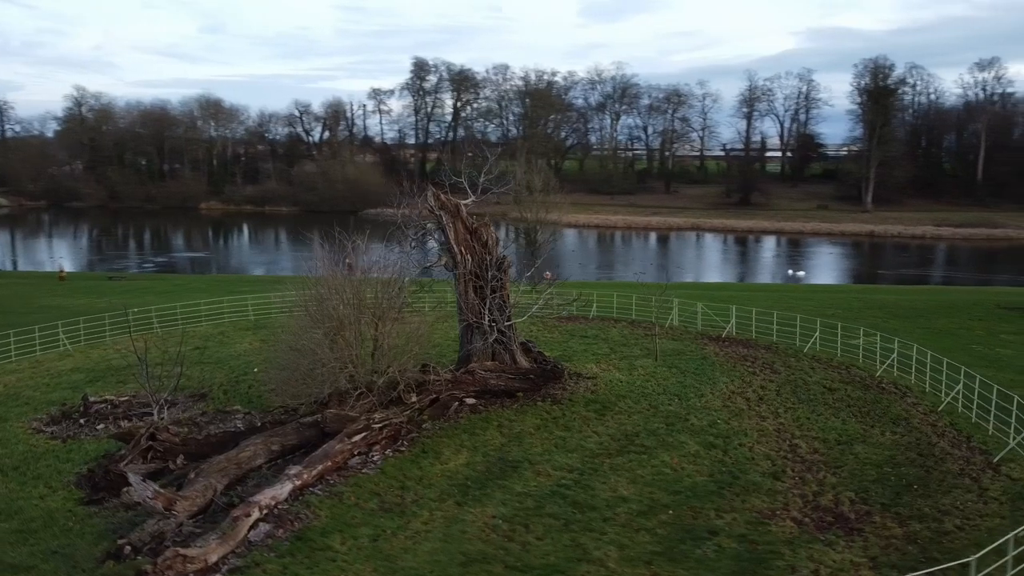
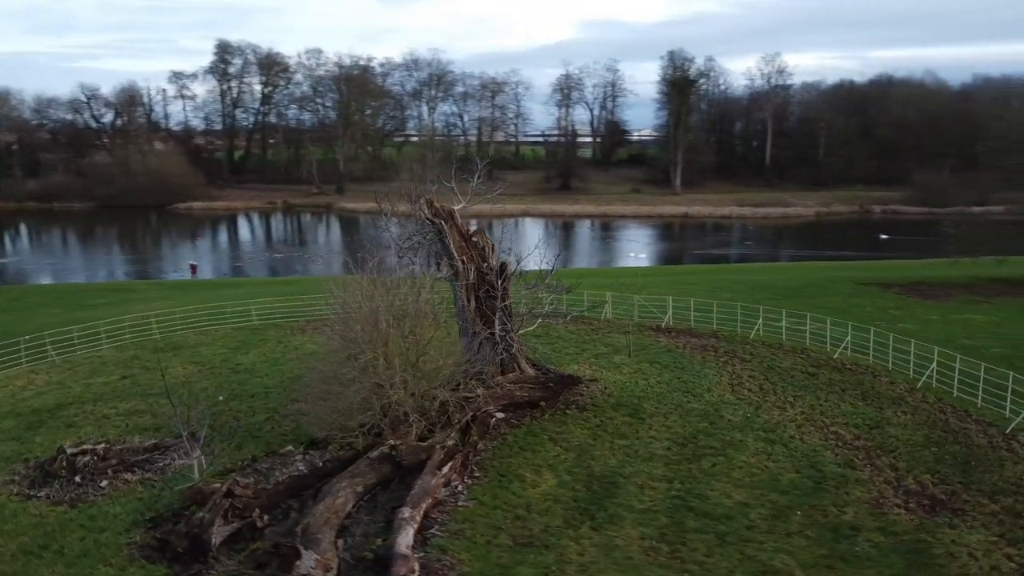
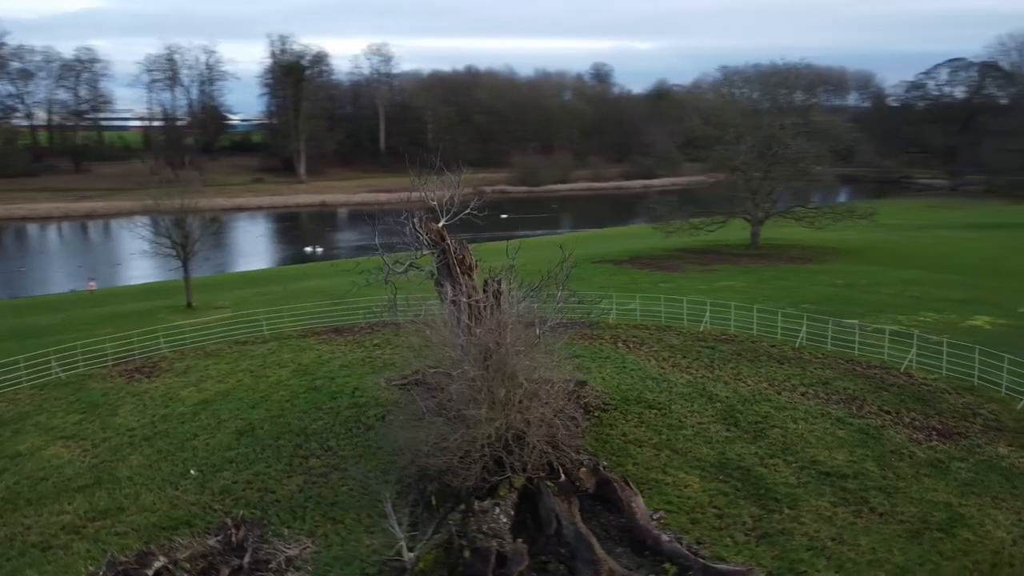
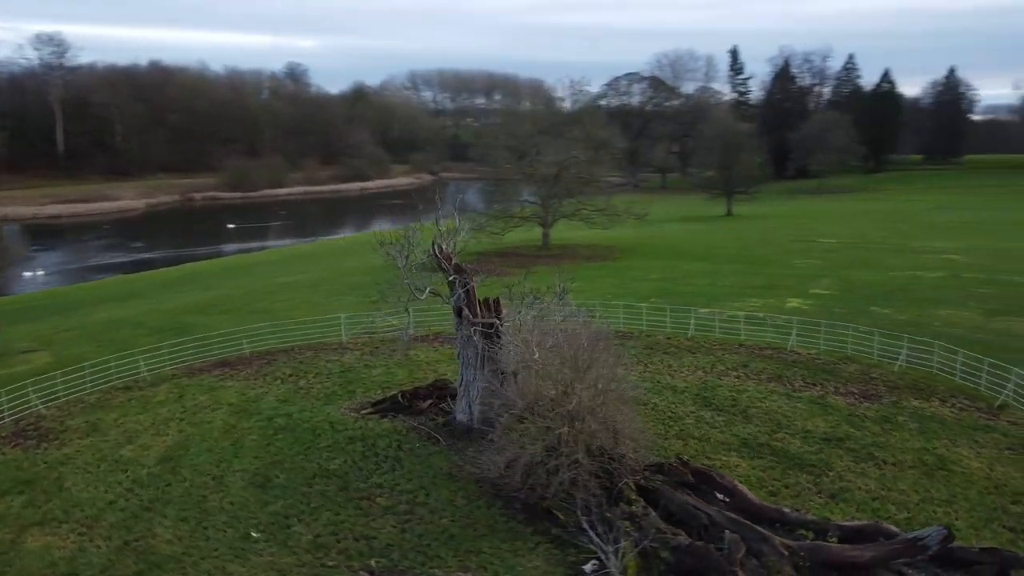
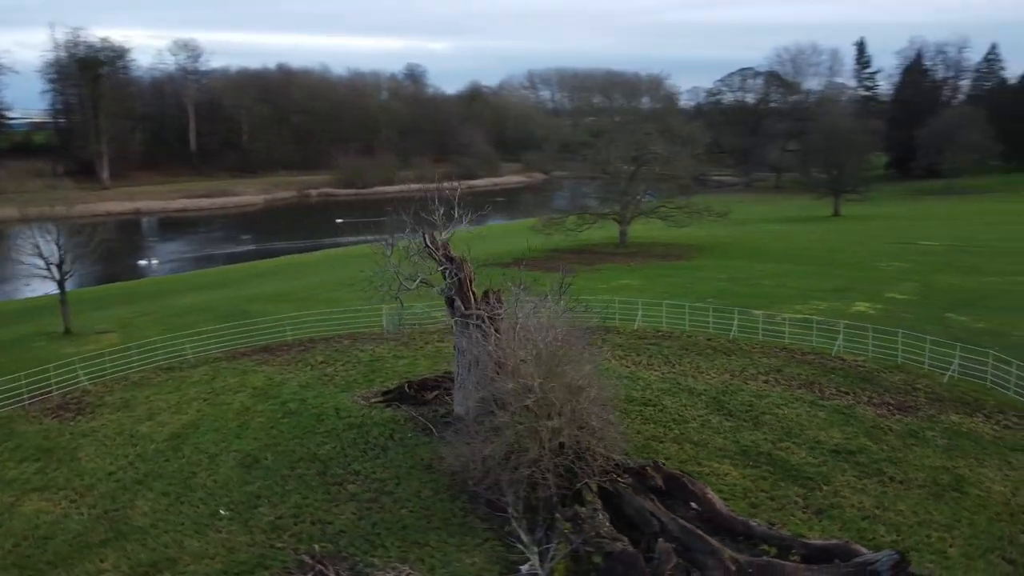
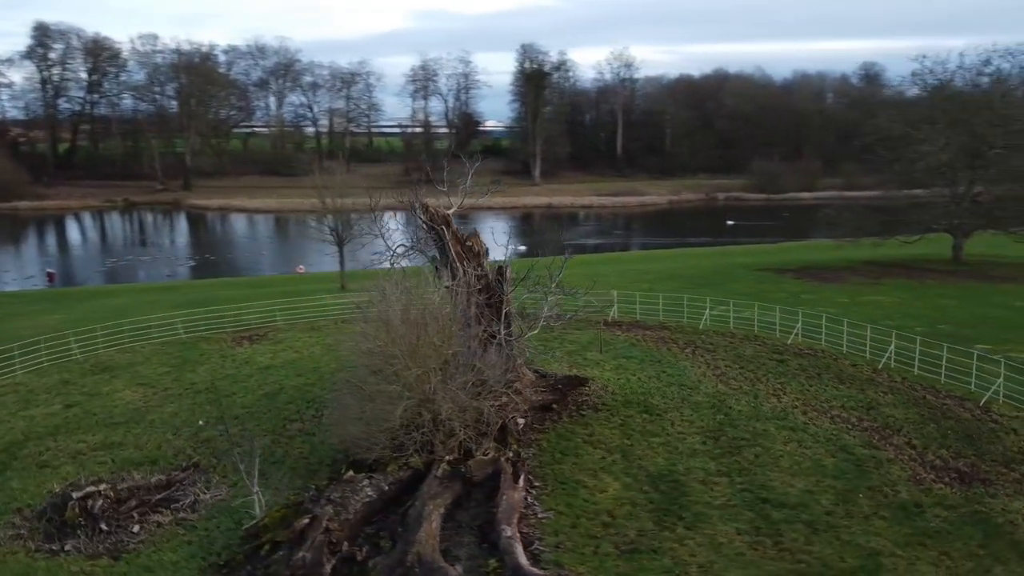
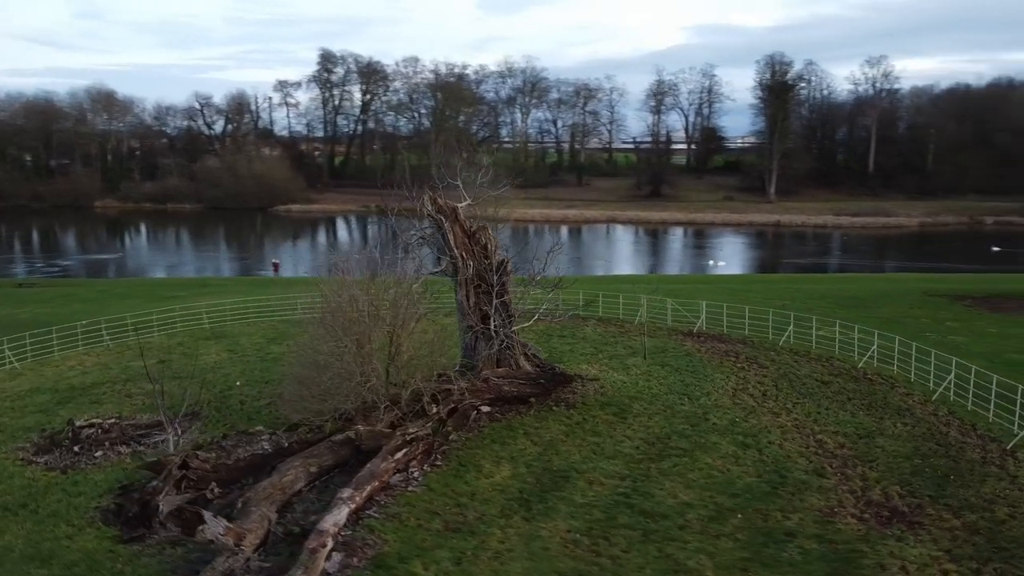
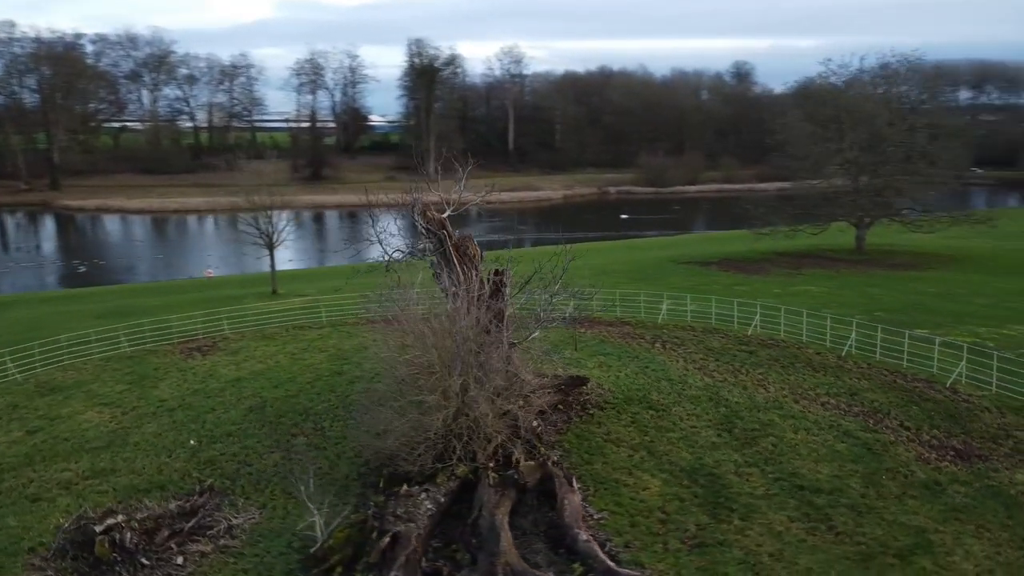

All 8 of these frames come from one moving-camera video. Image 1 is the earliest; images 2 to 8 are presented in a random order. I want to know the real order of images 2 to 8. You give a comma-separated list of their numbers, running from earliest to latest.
7, 2, 6, 8, 3, 5, 4
